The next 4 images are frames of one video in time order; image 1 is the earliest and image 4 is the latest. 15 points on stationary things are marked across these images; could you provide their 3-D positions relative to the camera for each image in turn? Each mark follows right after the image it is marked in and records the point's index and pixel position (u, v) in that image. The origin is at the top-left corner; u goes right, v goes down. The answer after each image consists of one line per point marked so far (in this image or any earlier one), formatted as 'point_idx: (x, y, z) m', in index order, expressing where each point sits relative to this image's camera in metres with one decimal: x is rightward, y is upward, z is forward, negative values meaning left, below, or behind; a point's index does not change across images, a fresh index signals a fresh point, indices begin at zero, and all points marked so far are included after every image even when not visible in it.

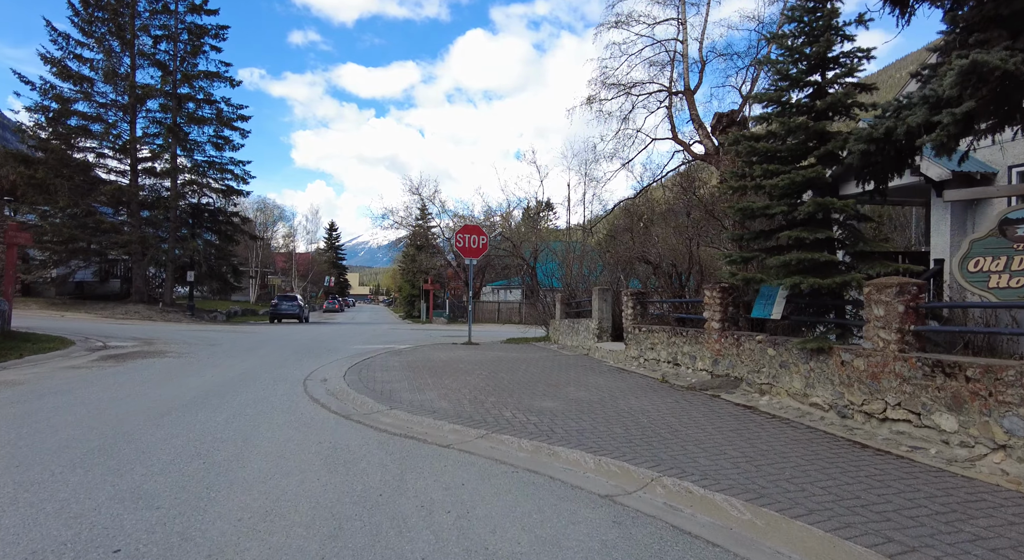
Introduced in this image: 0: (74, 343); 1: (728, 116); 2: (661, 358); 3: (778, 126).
0: (-10.9, -1.6, +13.7) m
1: (+6.3, +4.8, +16.2) m
2: (+2.7, -1.4, +10.0) m
3: (+3.4, +2.0, +7.1) m
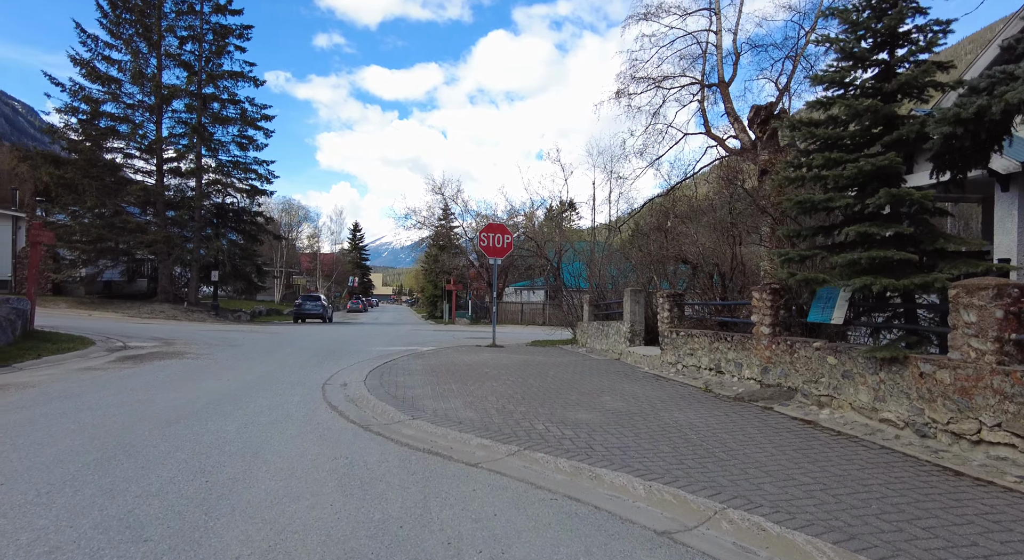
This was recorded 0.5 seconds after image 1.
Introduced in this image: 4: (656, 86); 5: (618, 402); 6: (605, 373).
0: (-10.2, -1.5, +13.5) m
1: (+7.0, +4.8, +15.3) m
2: (+3.2, -1.4, +9.3) m
3: (+3.8, +2.0, +6.4) m
4: (+5.1, +6.9, +19.7) m
5: (+1.5, -1.7, +7.7) m
6: (+1.7, -1.8, +10.3) m
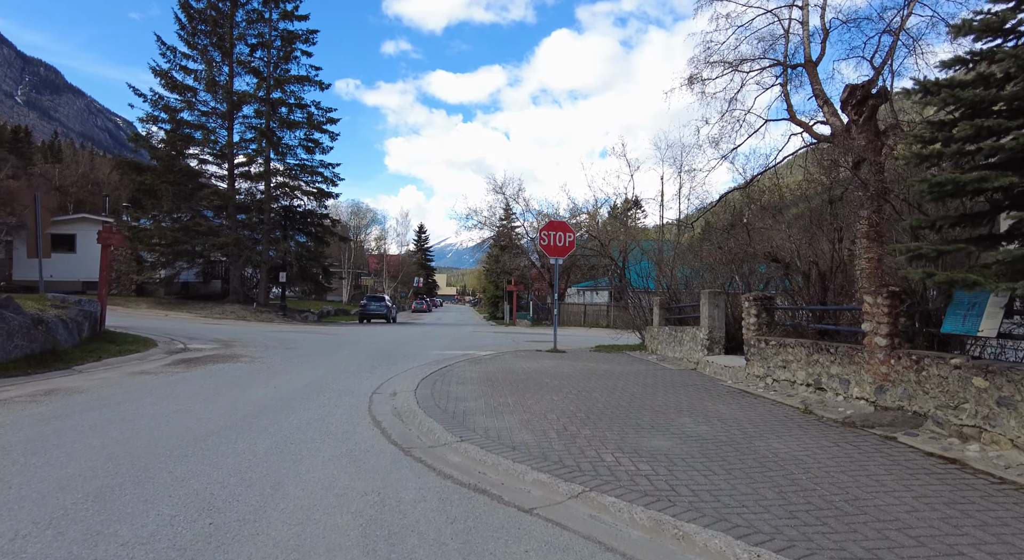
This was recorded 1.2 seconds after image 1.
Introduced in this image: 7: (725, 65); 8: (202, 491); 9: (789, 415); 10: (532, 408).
0: (-8.7, -1.6, +13.7) m
1: (+8.6, +4.8, +13.5) m
2: (+4.2, -1.5, +8.0) m
3: (+4.4, +1.9, +5.0) m
4: (+7.2, +6.9, +18.0) m
5: (+2.2, -1.7, +6.5) m
6: (+2.8, -1.8, +9.1) m
7: (+7.1, +7.2, +18.4) m
8: (-2.4, -1.6, +4.2) m
9: (+3.5, -1.7, +6.9) m
10: (+0.2, -1.7, +7.4) m
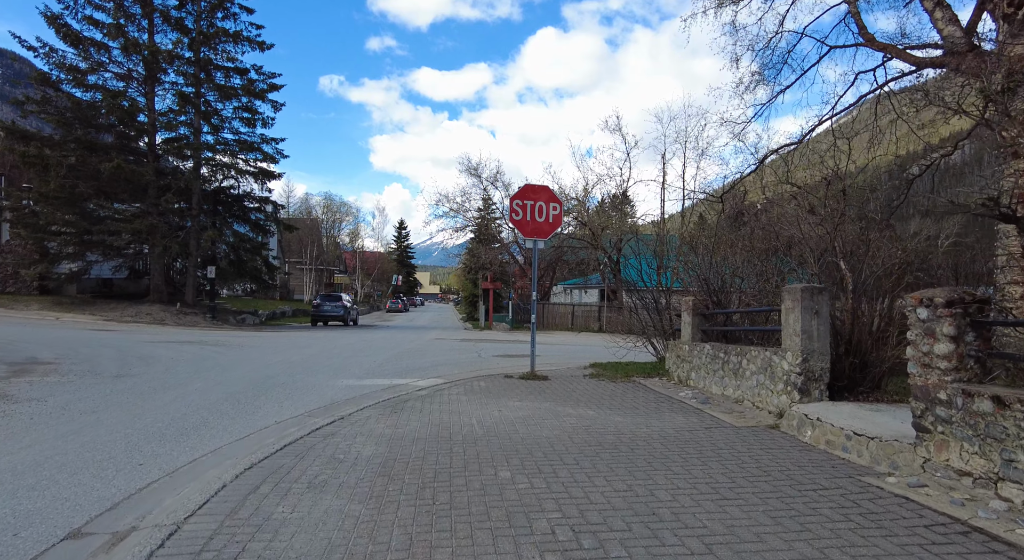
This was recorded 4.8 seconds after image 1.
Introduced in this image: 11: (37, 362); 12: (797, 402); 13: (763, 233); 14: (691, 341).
0: (-9.5, -1.4, +8.3) m
1: (+7.8, +4.9, +8.6) m
2: (+3.5, -1.3, +2.9) m
3: (+3.8, +2.1, -0.1) m
4: (+6.3, +7.1, +13.0) m
5: (+1.6, -1.6, +1.4) m
6: (+2.1, -1.6, +4.1) m
7: (+6.2, +7.3, +13.4) m
8: (-2.9, -1.5, -1.0) m
9: (+2.9, -1.6, +1.8) m
10: (-0.4, -1.6, +2.2) m
11: (-8.9, -1.6, +10.4) m
12: (+3.3, -1.3, +6.2) m
13: (+4.0, +0.8, +9.2) m
14: (+3.1, -1.0, +9.6) m
